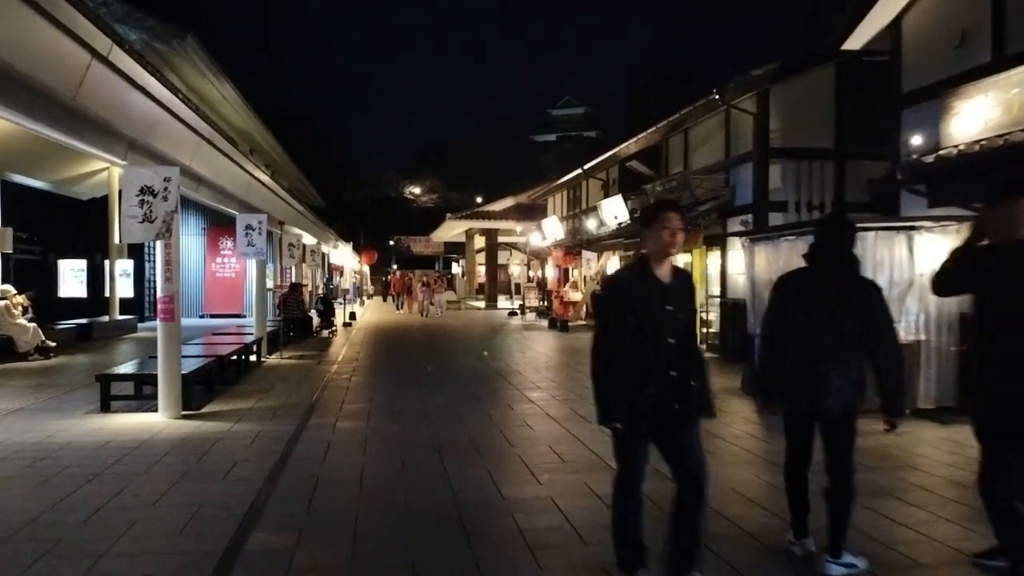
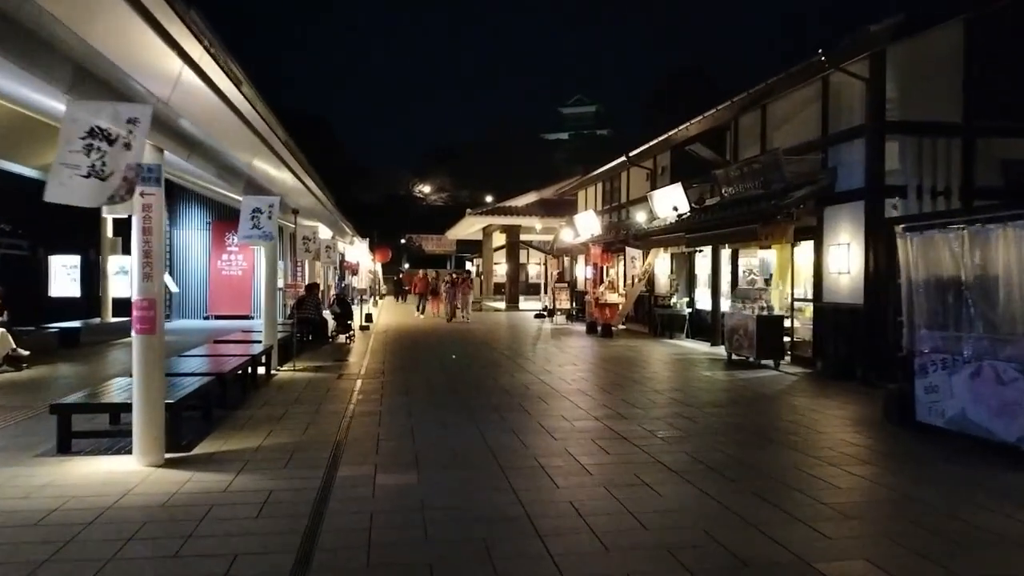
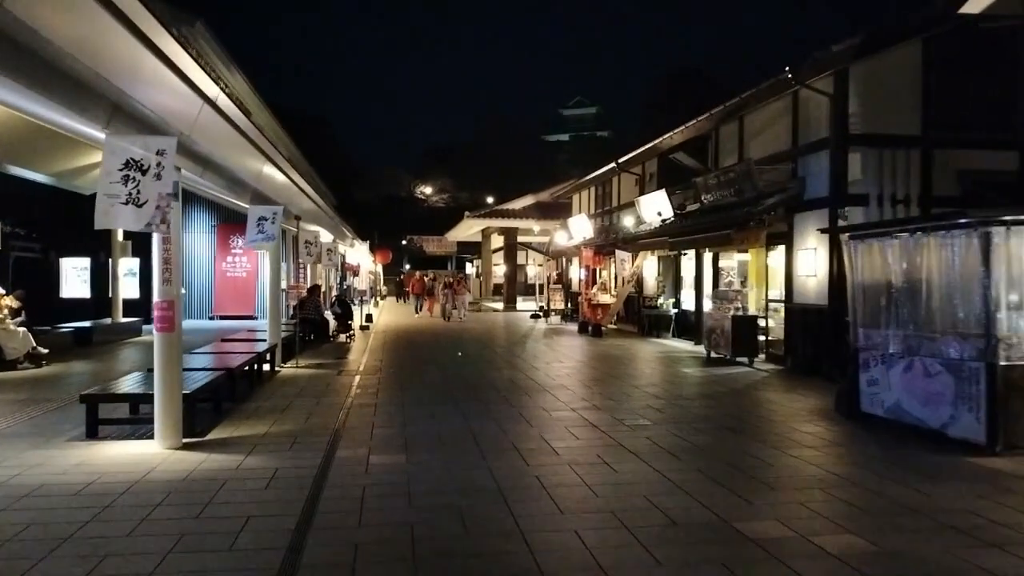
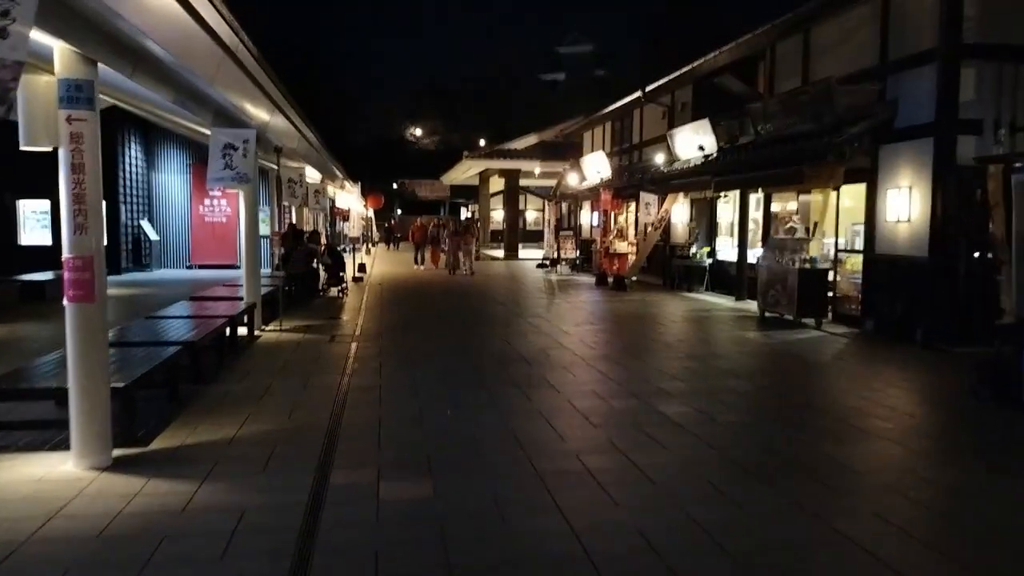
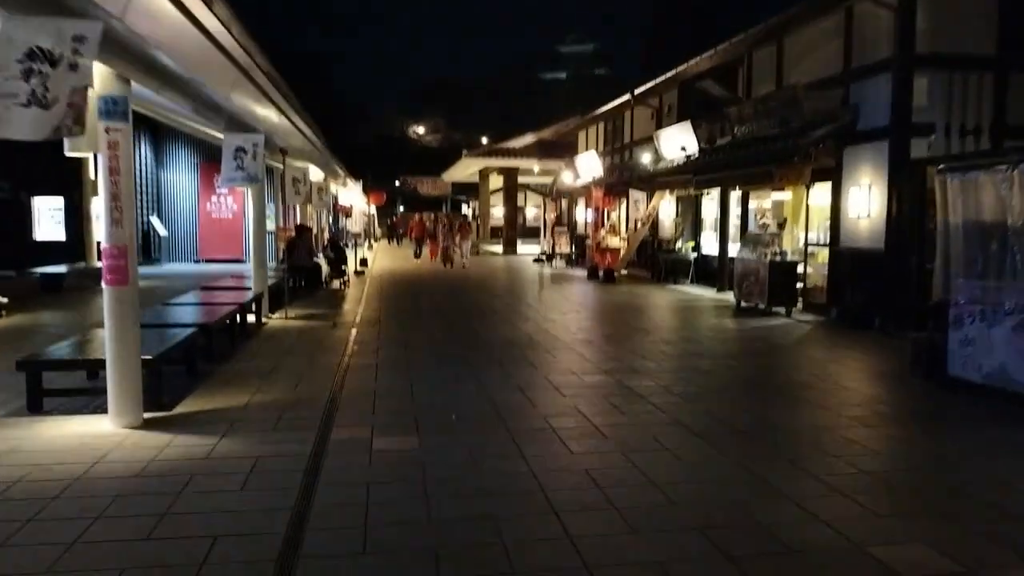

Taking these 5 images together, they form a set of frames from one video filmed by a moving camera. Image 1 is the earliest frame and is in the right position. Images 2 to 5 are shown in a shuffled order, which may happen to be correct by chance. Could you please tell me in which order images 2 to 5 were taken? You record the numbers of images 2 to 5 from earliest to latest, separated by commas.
3, 2, 5, 4
